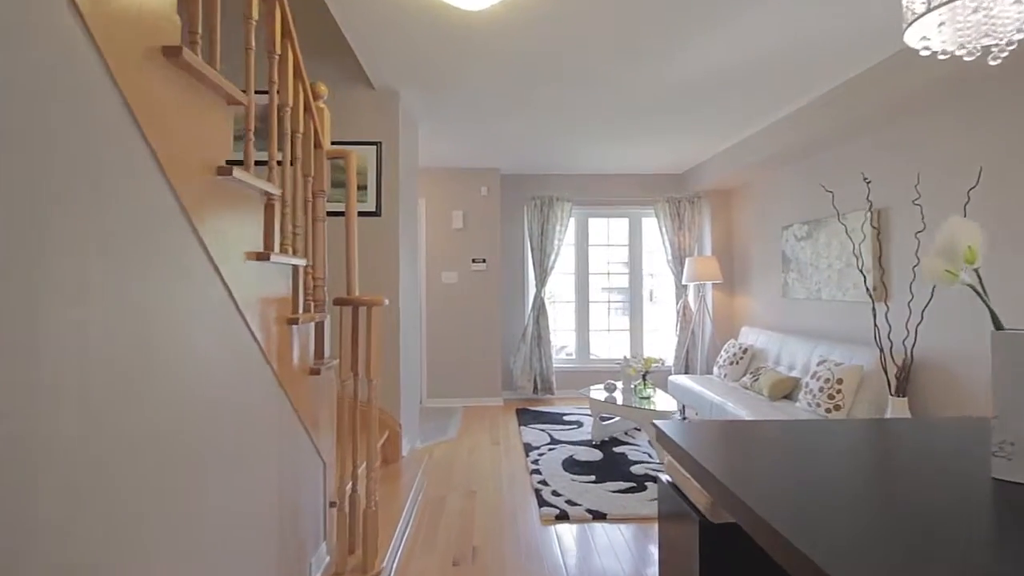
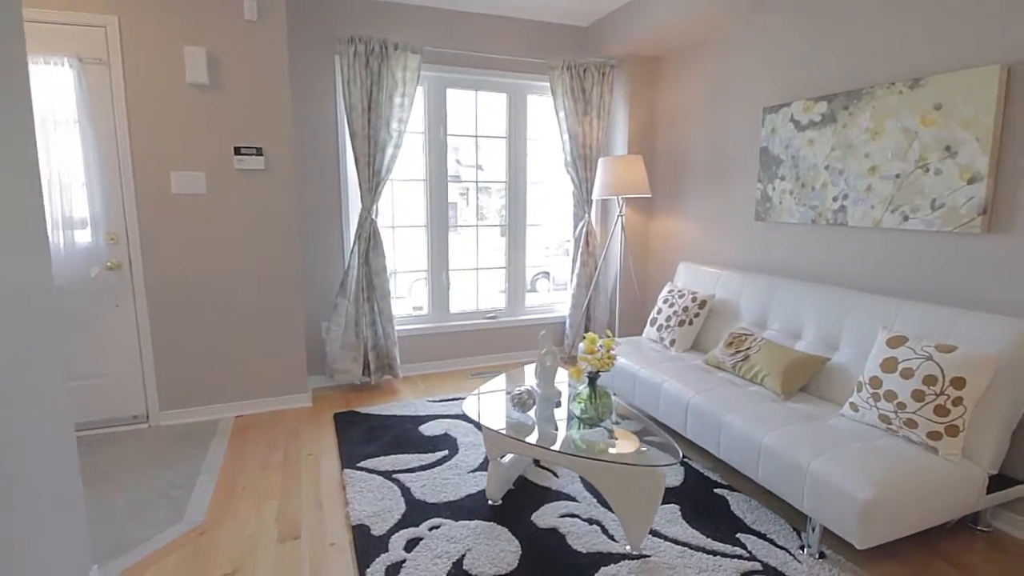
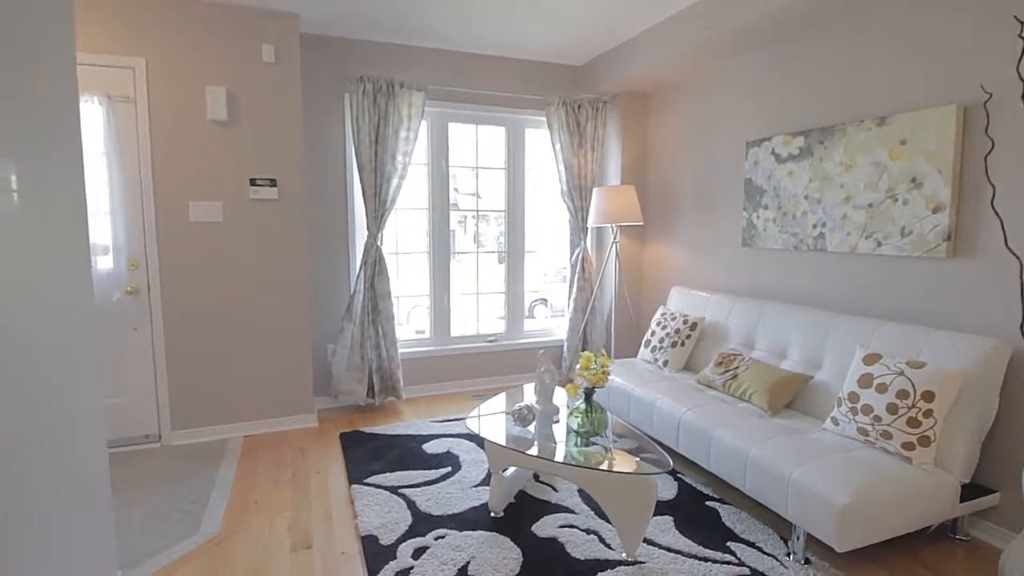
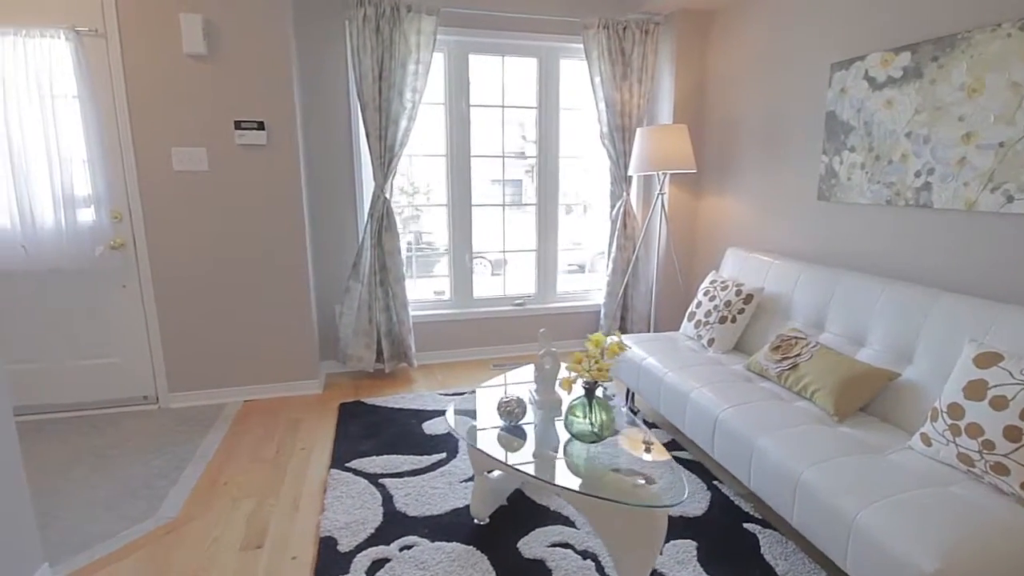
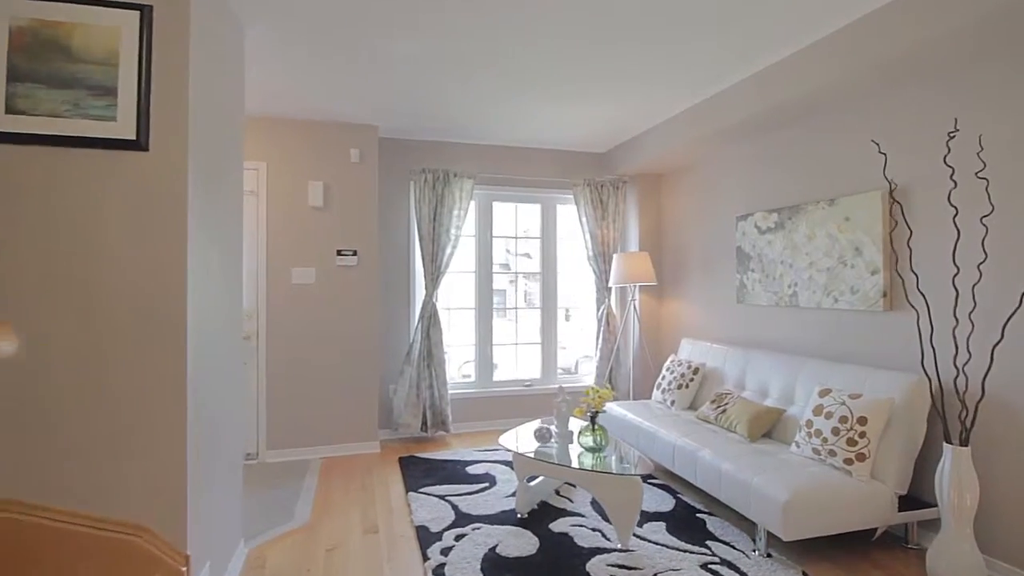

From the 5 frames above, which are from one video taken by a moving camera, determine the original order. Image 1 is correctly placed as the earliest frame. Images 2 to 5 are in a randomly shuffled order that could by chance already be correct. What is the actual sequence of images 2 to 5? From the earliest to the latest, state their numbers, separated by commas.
5, 3, 2, 4
